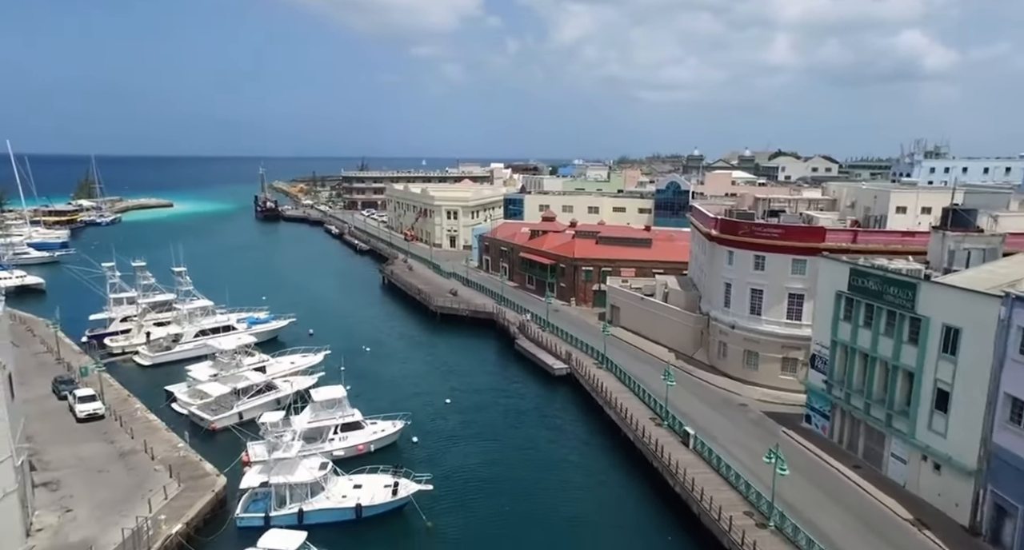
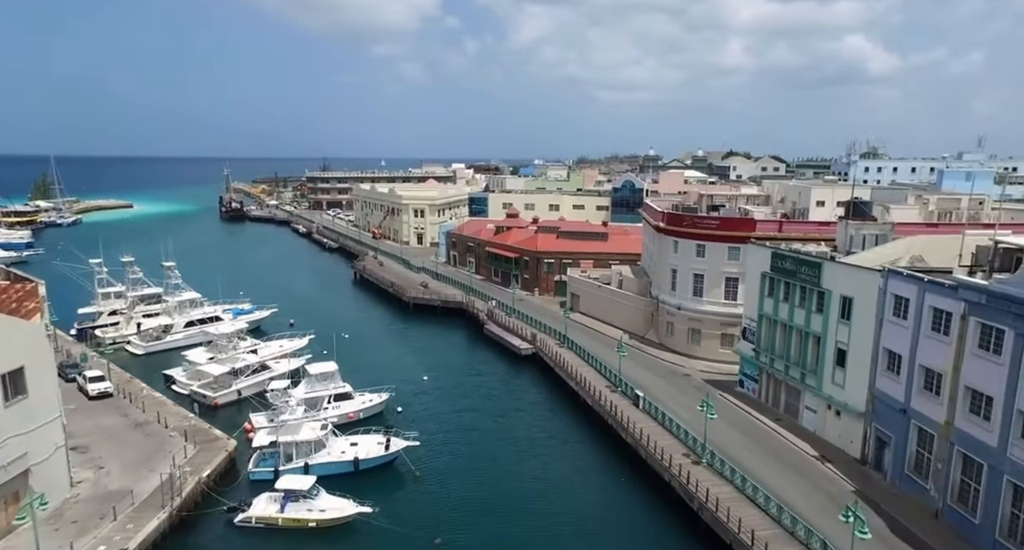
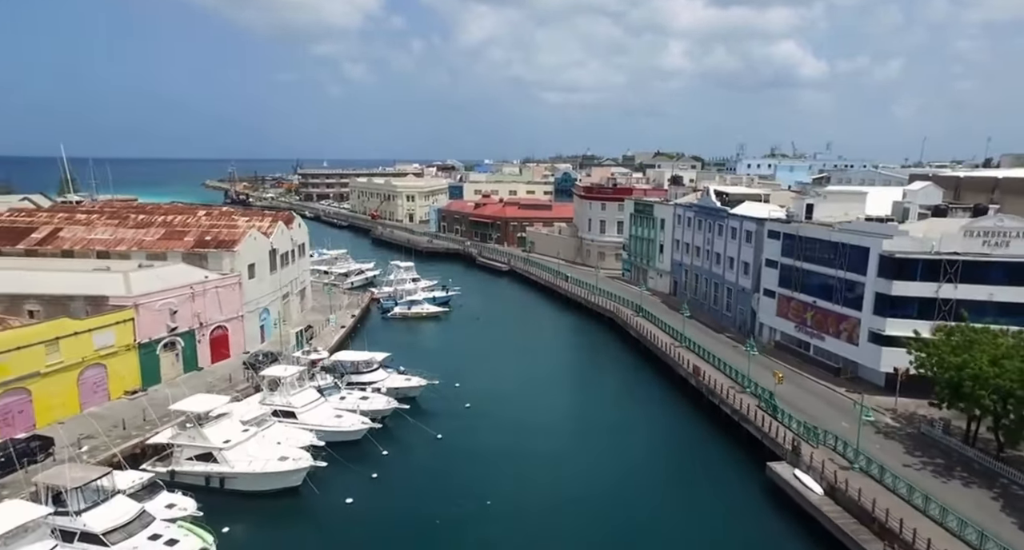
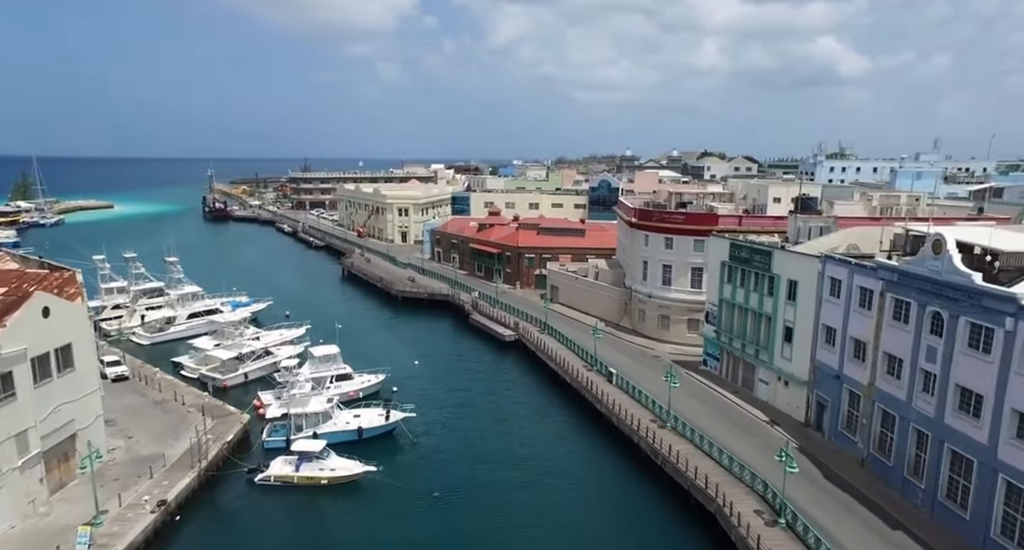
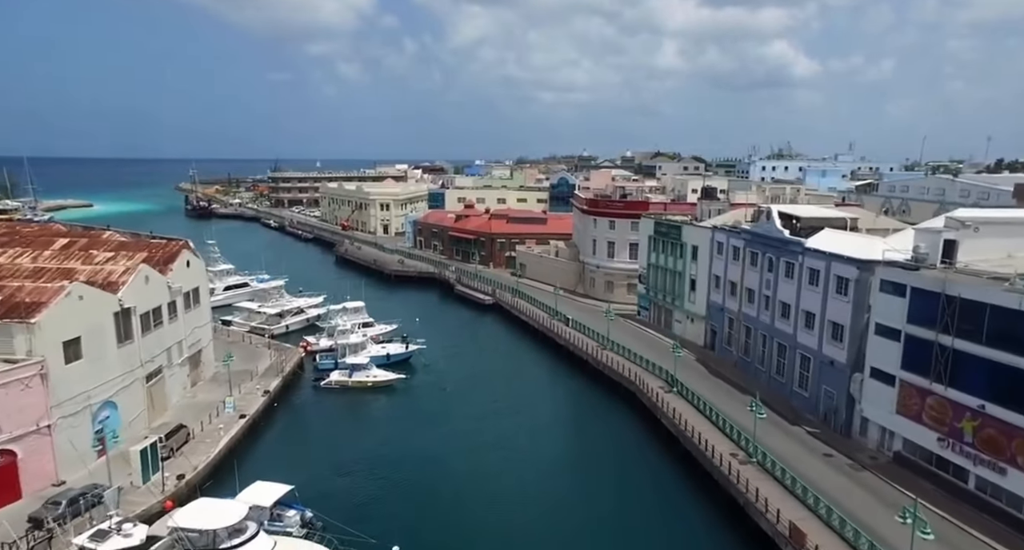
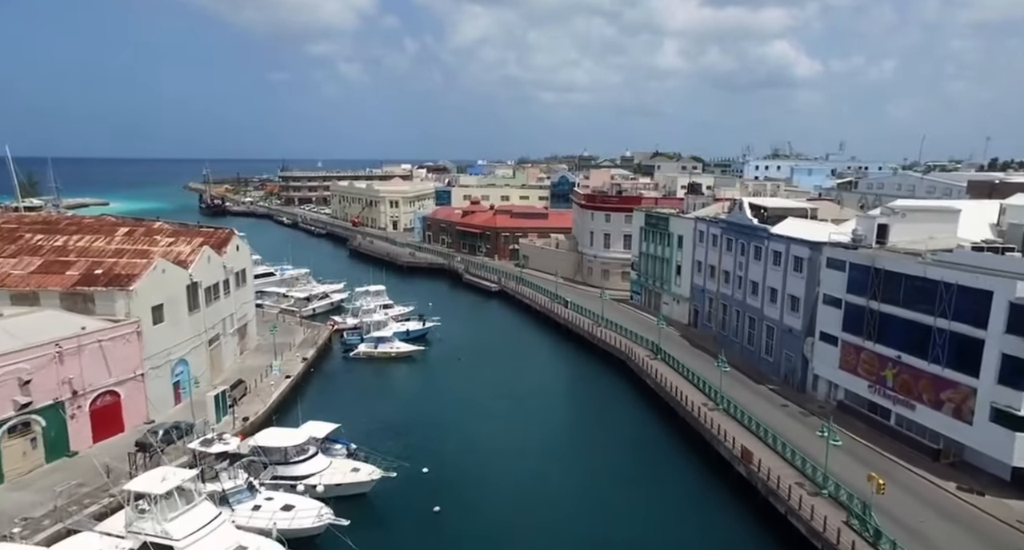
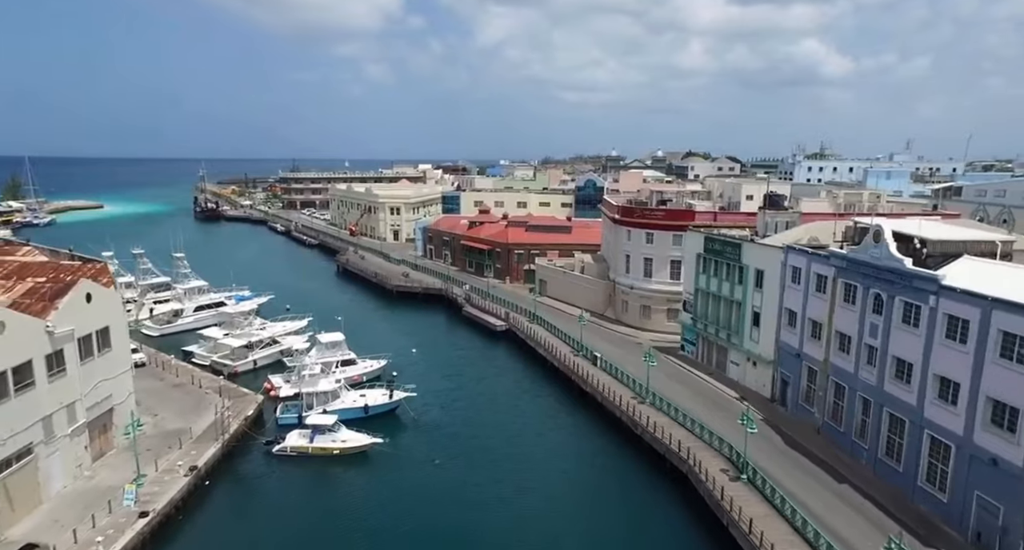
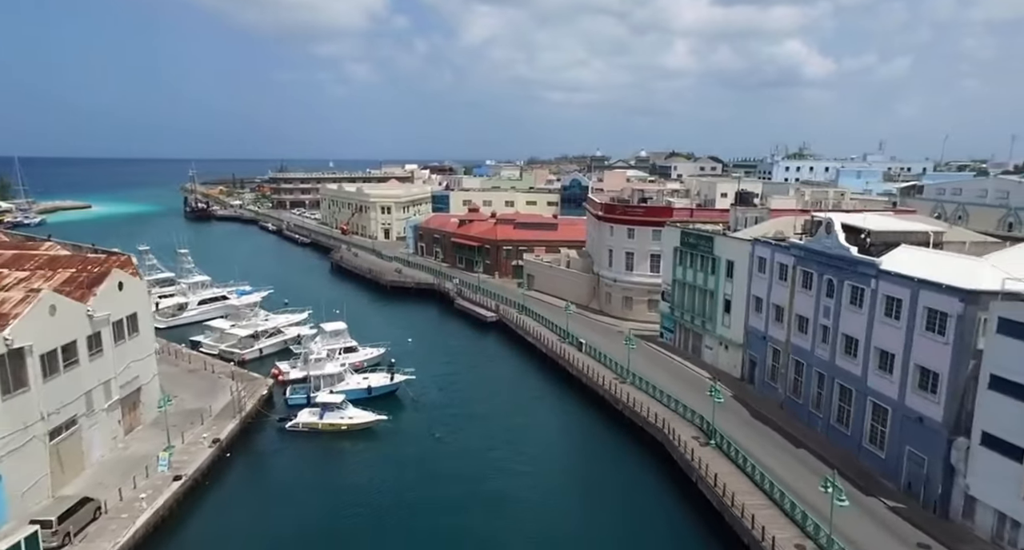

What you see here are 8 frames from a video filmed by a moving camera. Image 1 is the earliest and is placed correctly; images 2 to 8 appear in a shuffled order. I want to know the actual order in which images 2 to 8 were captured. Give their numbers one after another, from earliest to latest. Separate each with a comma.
2, 4, 7, 8, 5, 6, 3
